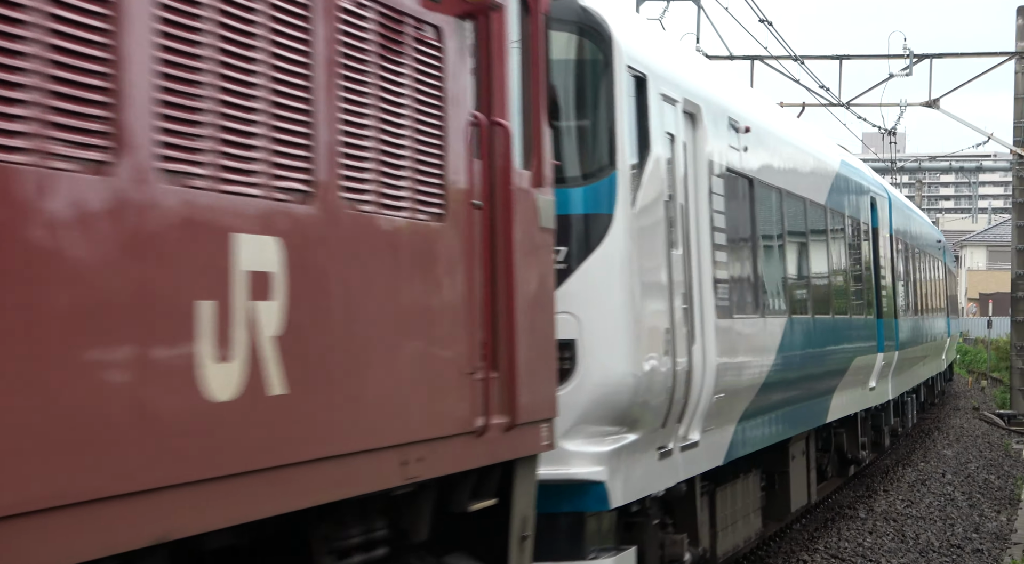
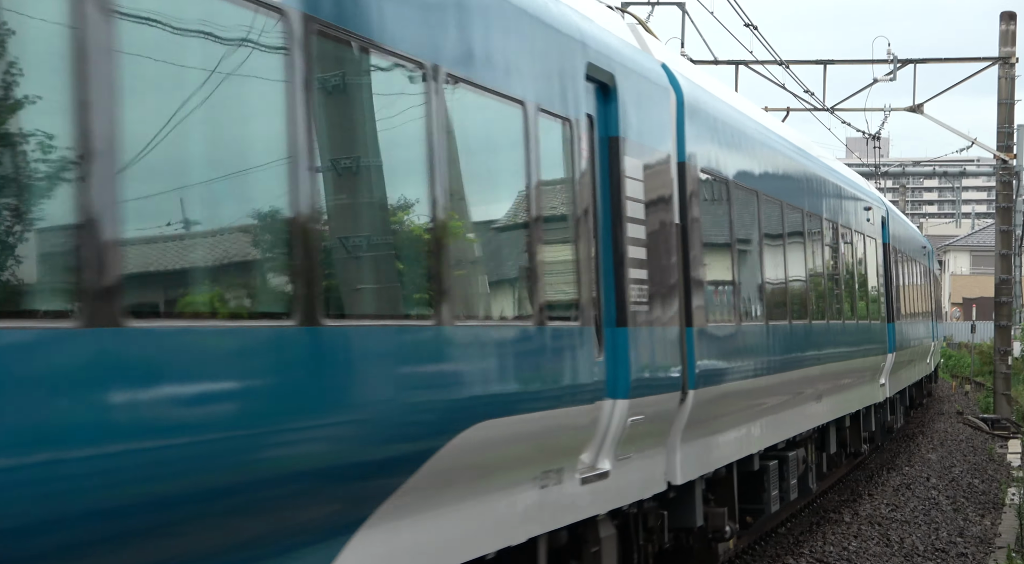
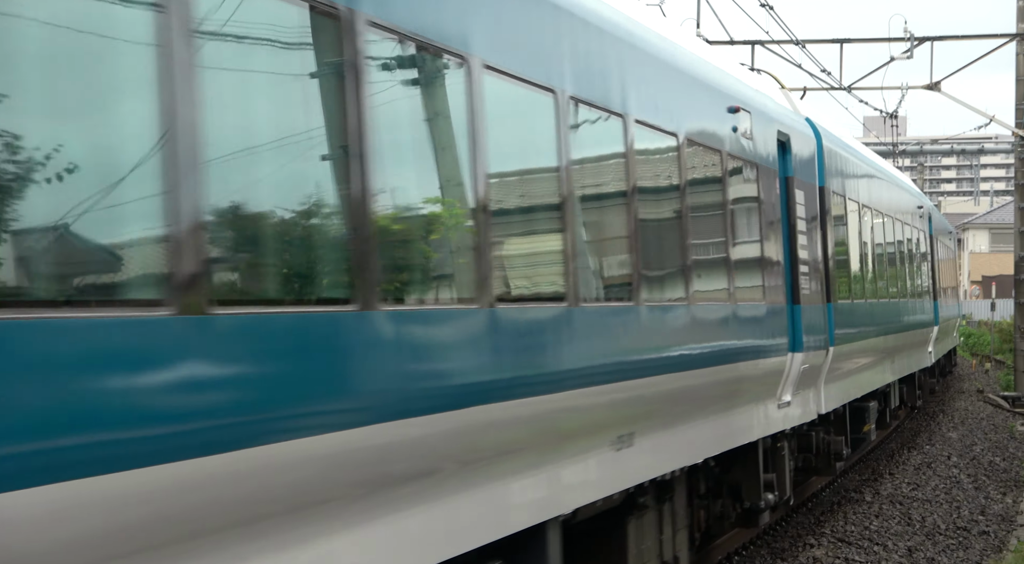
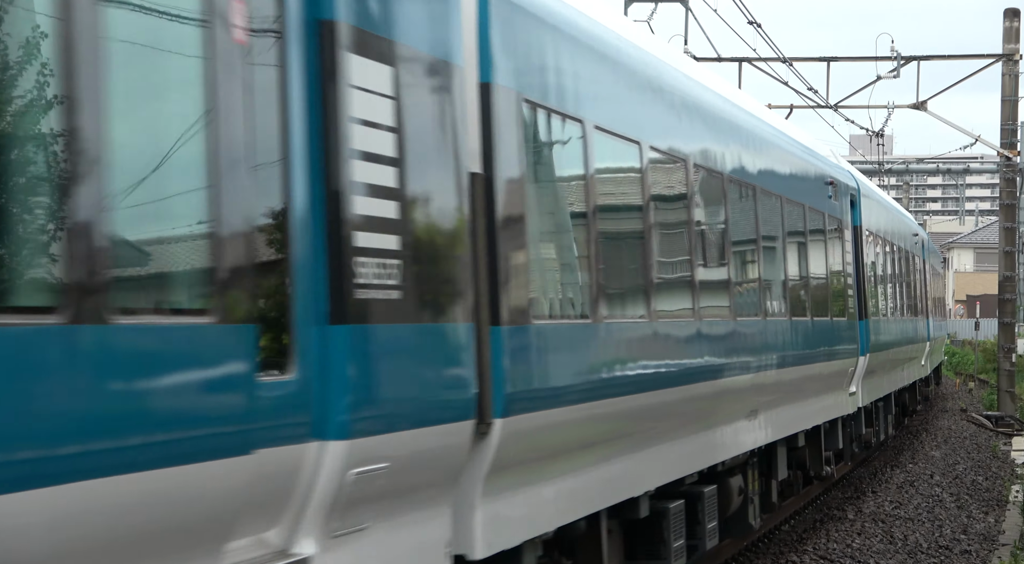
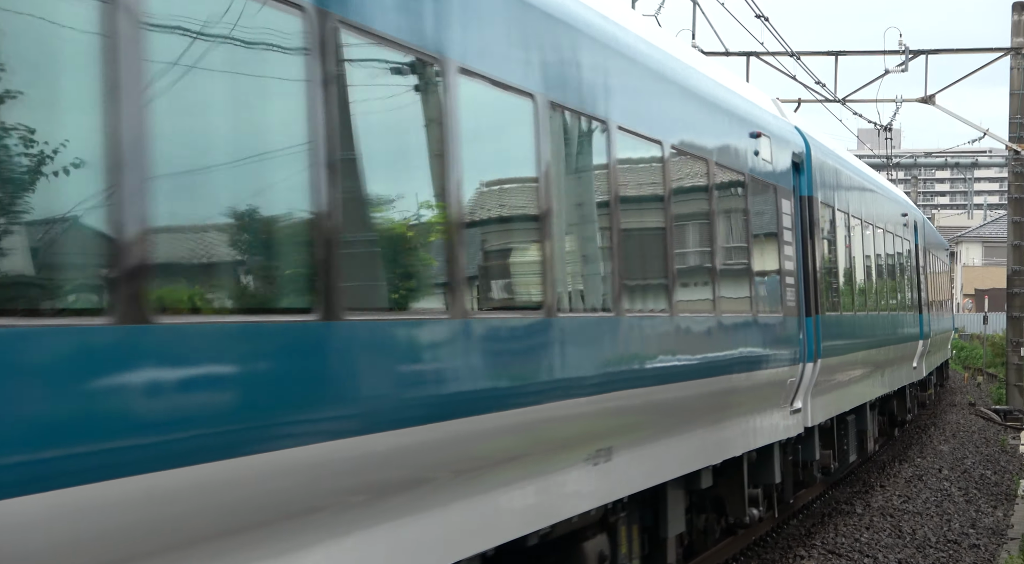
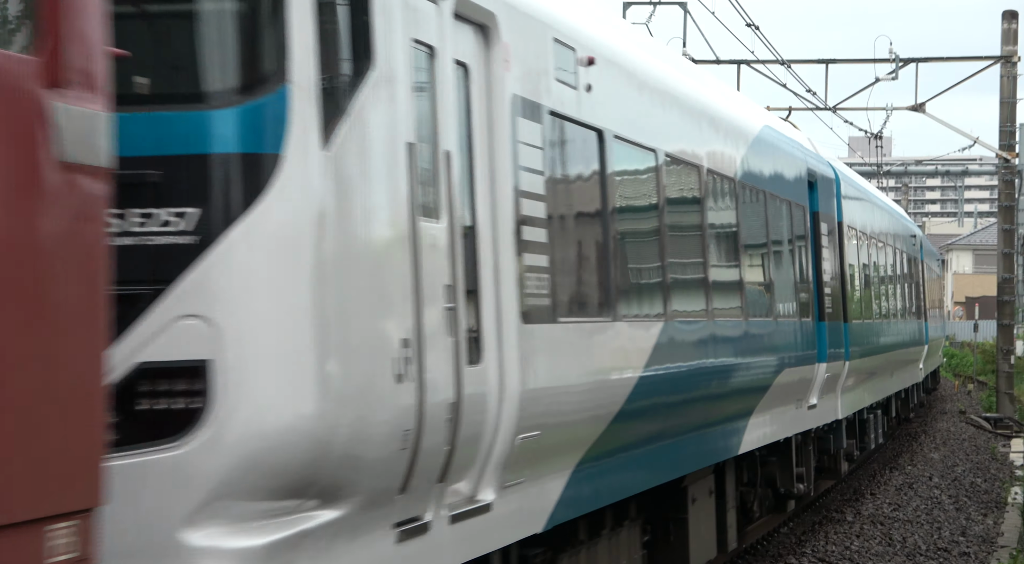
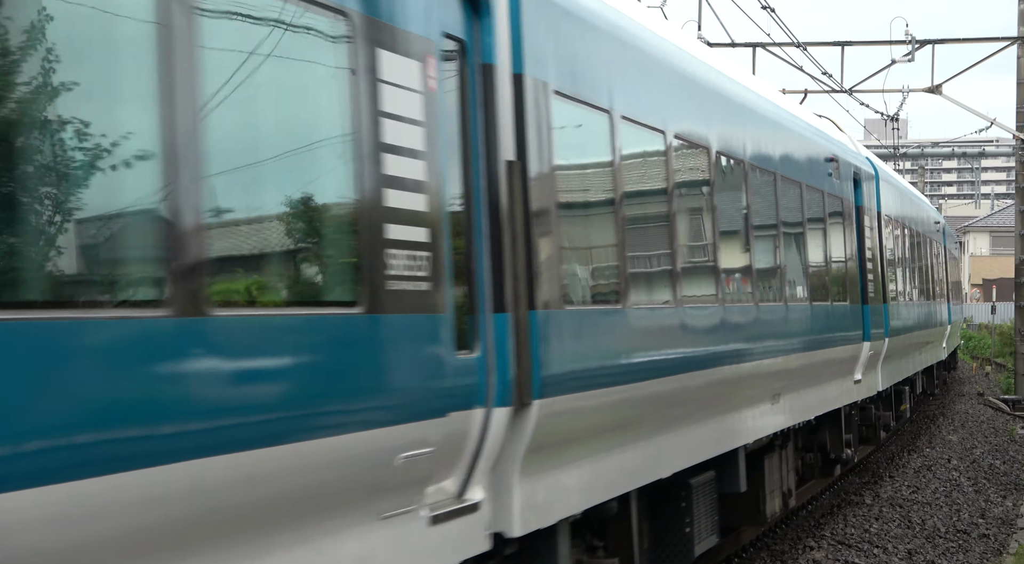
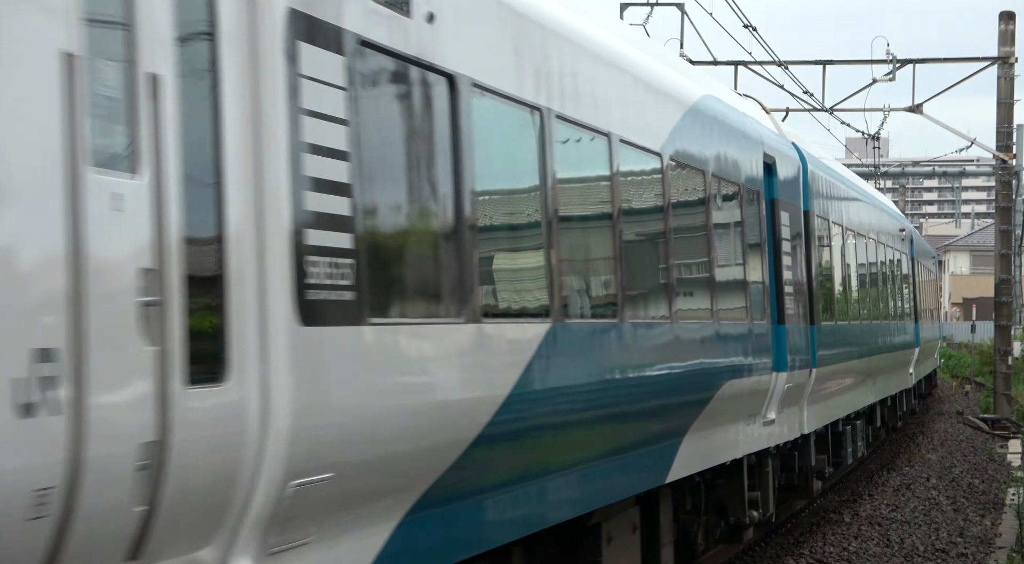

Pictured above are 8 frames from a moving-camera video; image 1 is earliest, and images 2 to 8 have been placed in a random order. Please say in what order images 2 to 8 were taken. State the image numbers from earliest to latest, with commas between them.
6, 8, 2, 4, 5, 7, 3
